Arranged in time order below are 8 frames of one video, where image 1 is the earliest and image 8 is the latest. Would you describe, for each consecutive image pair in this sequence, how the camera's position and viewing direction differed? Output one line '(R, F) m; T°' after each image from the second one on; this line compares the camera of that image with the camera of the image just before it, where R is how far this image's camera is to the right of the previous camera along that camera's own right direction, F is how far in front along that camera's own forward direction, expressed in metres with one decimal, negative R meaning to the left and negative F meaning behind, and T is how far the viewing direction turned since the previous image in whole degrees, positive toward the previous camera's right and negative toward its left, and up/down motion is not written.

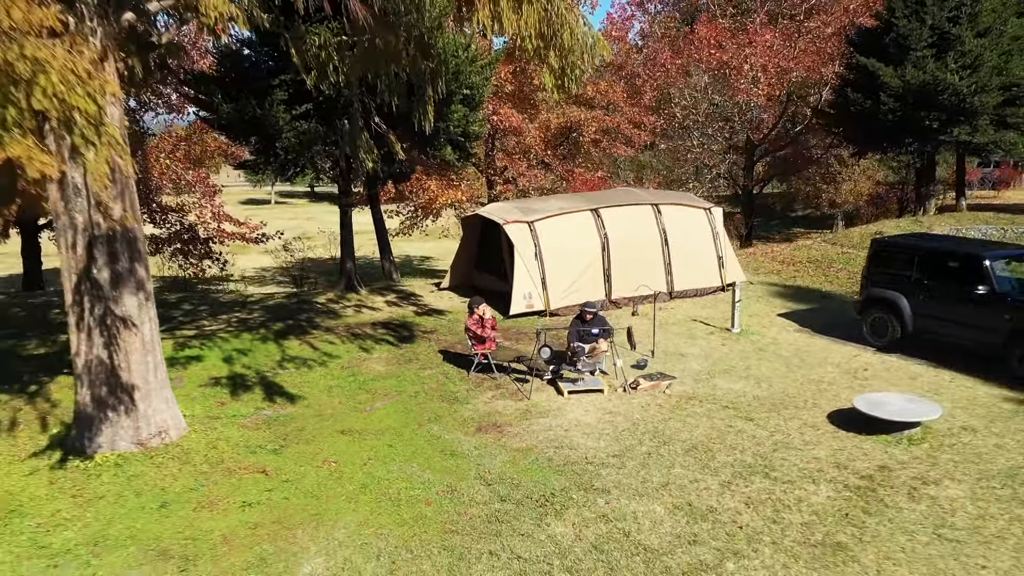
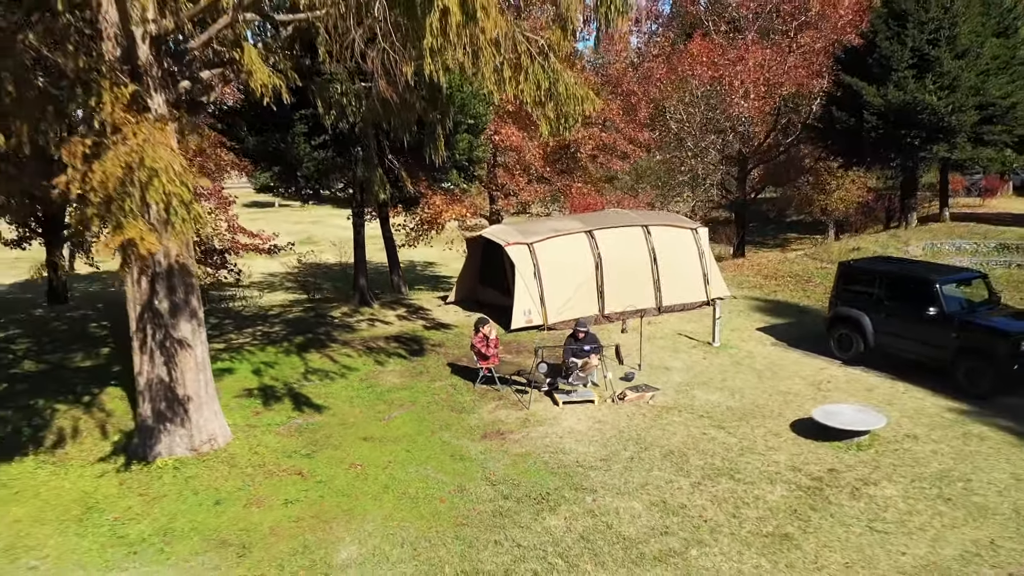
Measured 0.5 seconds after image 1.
(0.0, -1.0) m; 0°
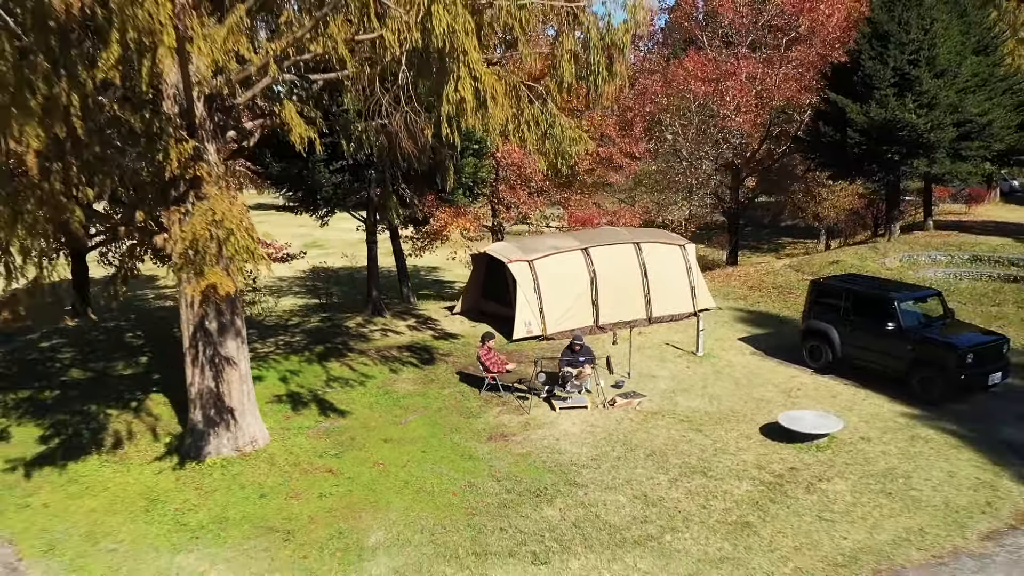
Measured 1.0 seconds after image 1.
(0.0, -1.1) m; 0°
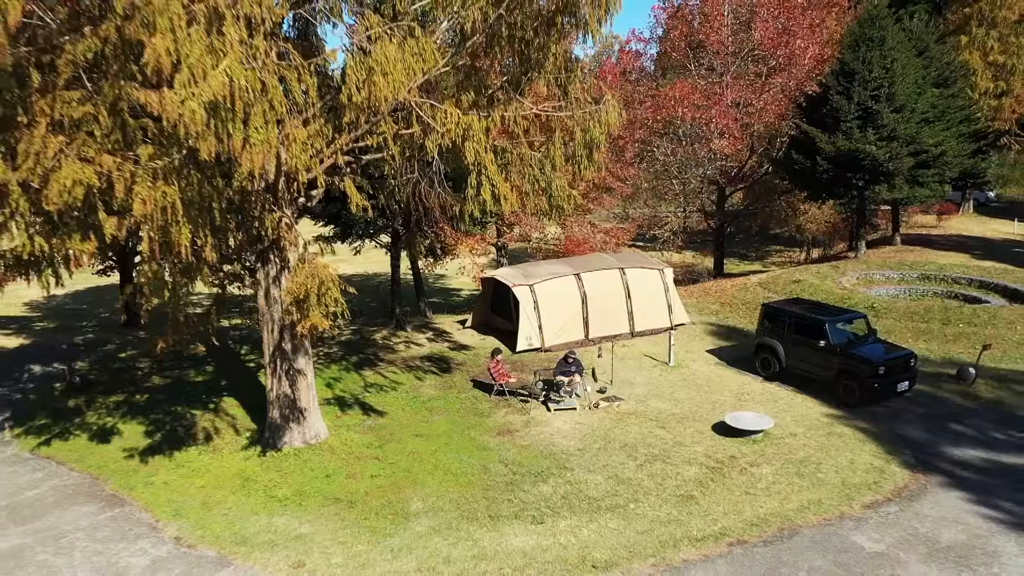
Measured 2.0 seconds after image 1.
(0.0, -2.5) m; 0°
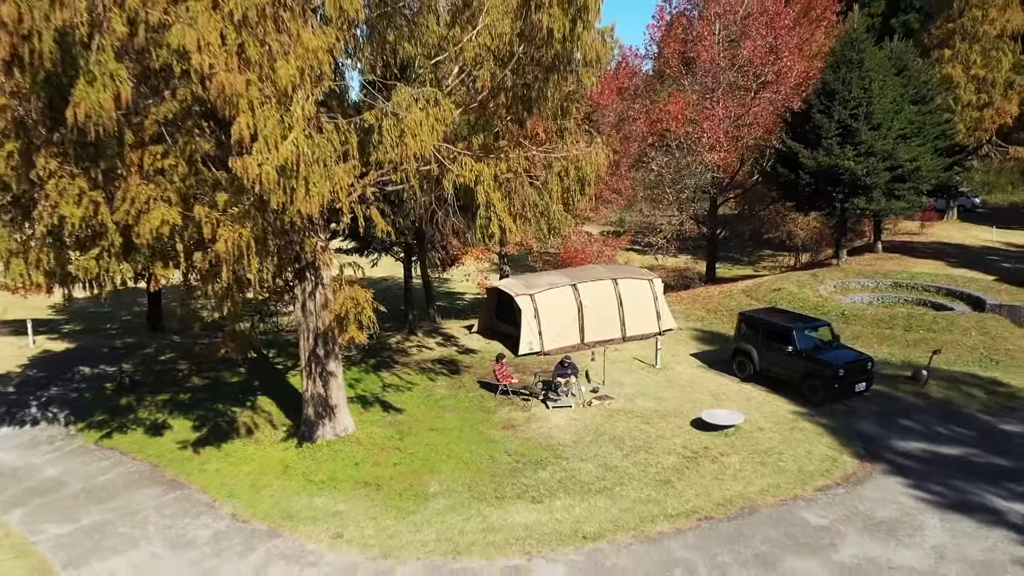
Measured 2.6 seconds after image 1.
(0.0, -1.7) m; 0°
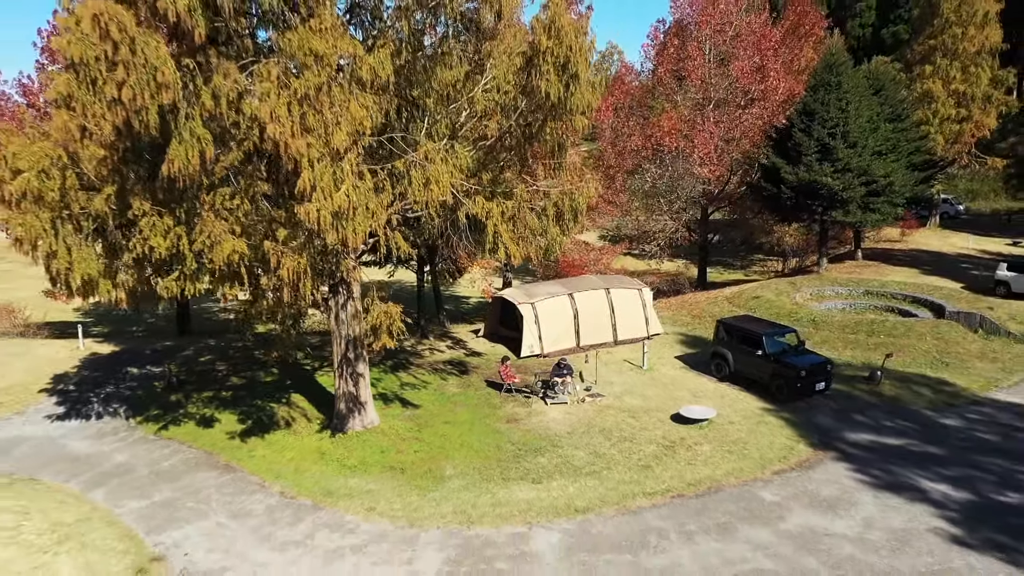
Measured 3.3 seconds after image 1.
(0.0, -2.0) m; 0°
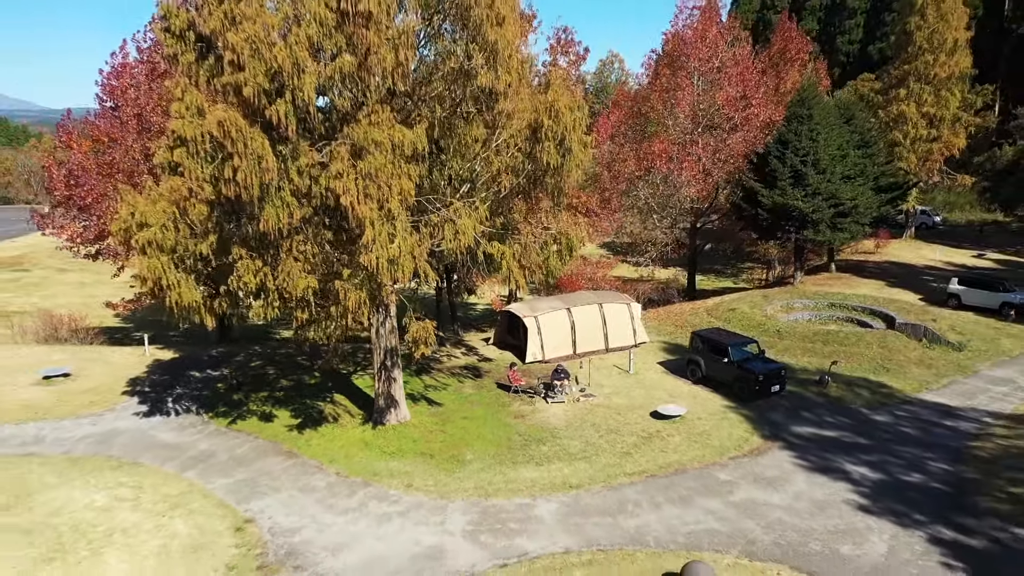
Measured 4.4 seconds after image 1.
(-0.1, -3.3) m; 0°
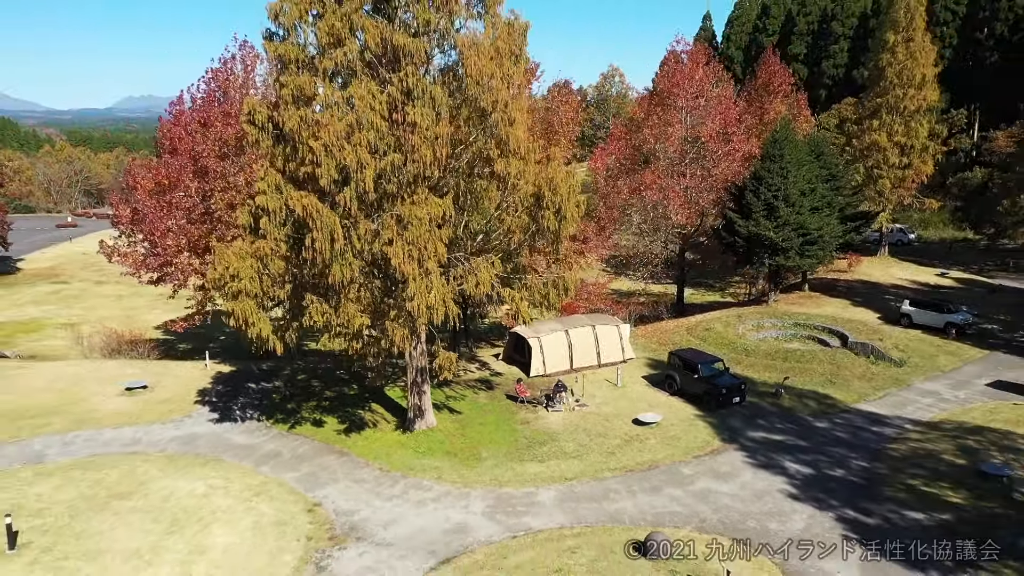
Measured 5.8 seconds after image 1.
(-0.1, -4.2) m; 0°
